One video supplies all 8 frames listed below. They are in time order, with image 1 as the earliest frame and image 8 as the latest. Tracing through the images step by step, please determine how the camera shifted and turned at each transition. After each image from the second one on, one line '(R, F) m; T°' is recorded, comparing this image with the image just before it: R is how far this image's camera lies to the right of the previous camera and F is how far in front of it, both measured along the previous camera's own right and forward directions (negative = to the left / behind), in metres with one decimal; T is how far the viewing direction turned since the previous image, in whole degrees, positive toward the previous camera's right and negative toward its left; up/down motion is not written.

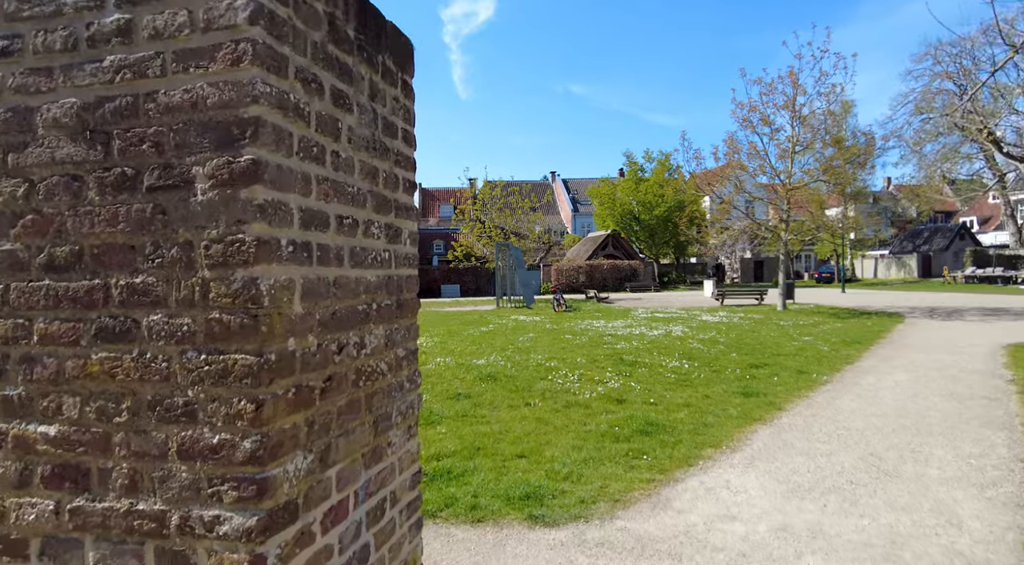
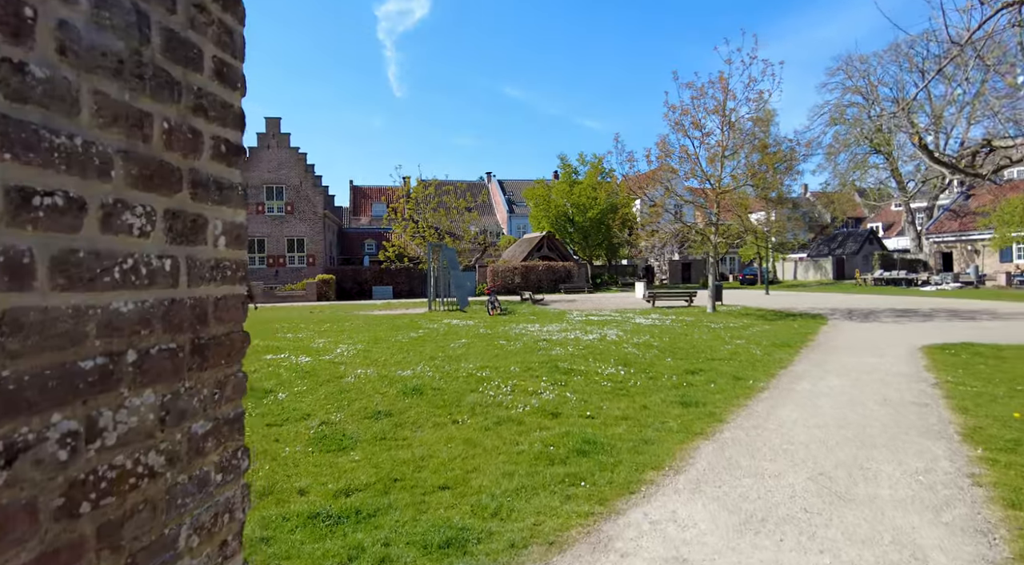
(+0.1, +0.7) m; +6°
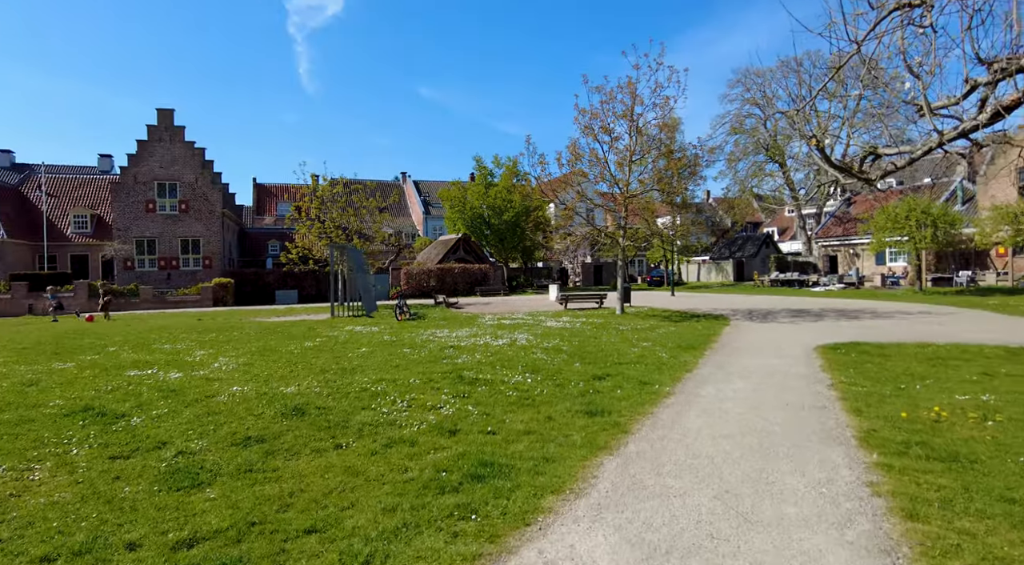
(+0.3, +0.6) m; +8°
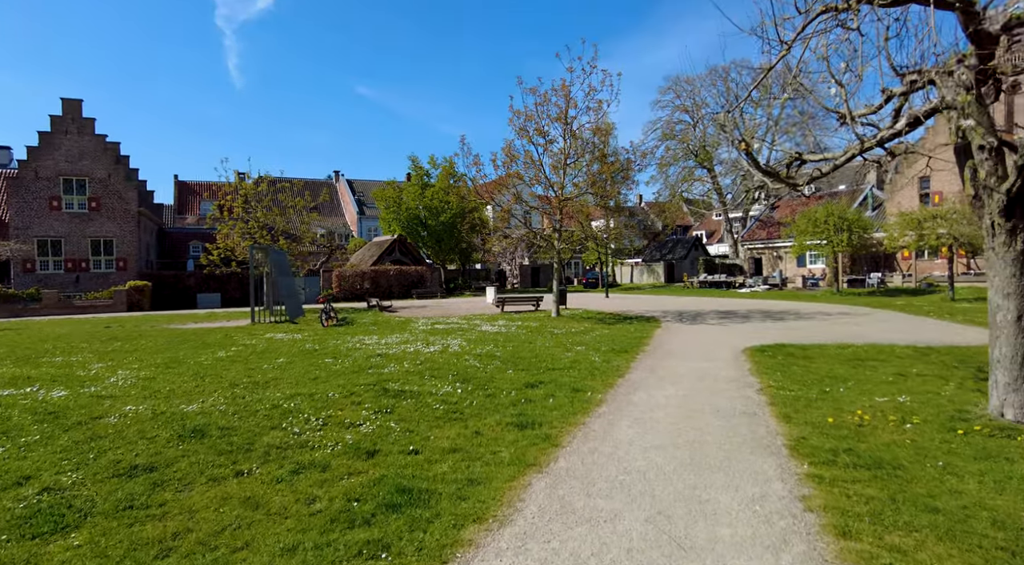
(+0.2, +0.4) m; +6°
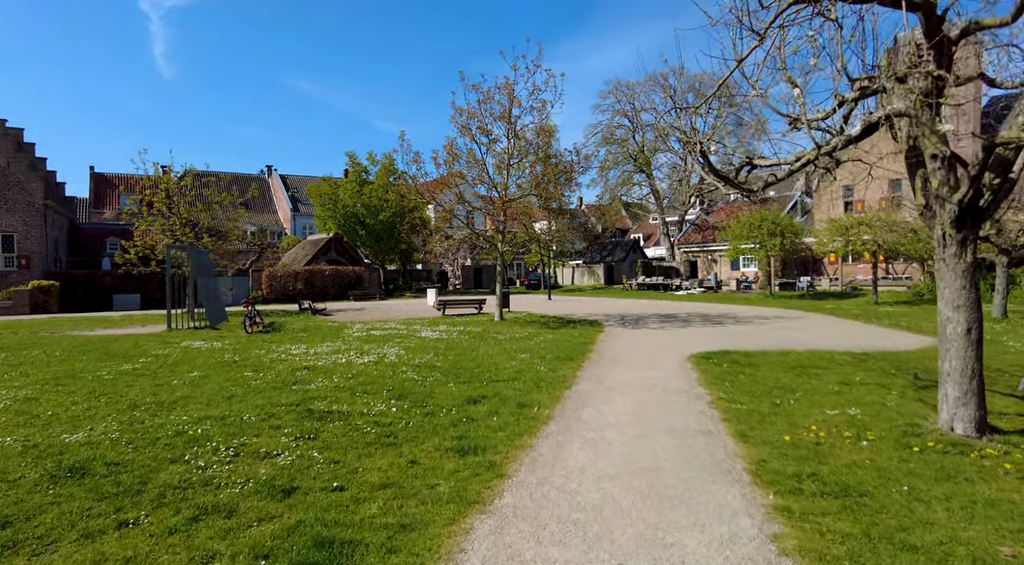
(0.0, +0.7) m; +6°
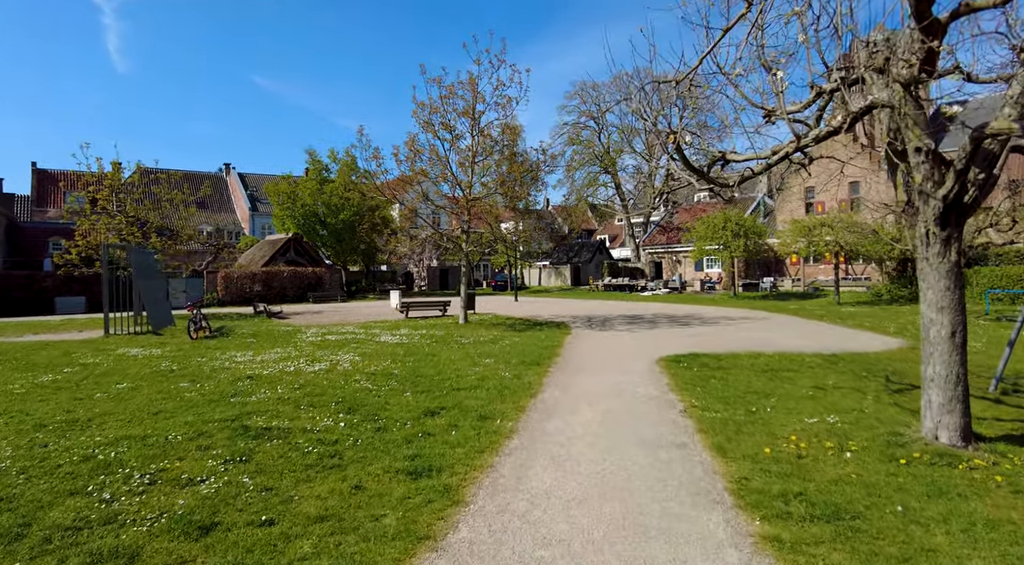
(+0.1, +0.6) m; +3°
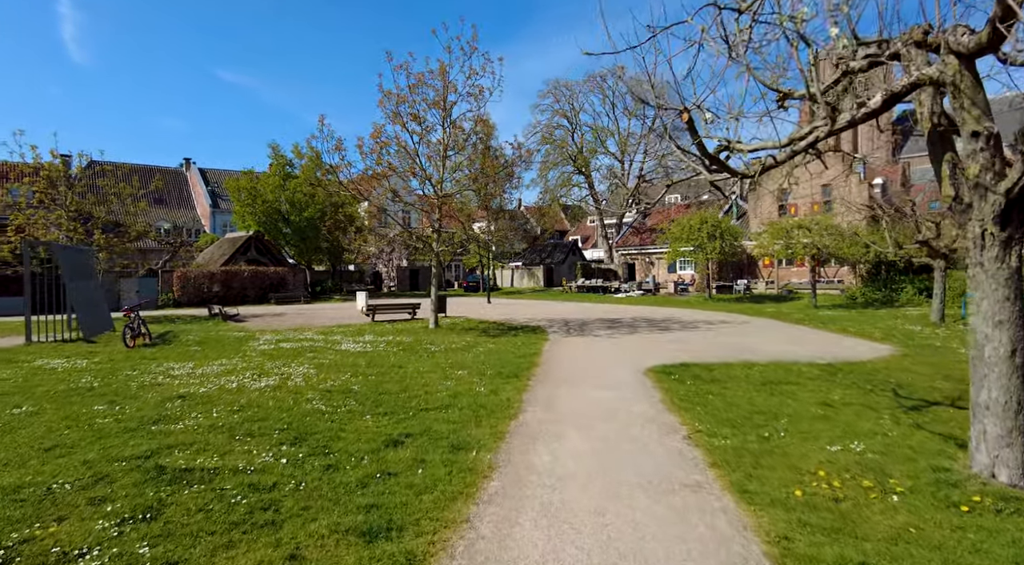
(-0.1, +1.2) m; +3°
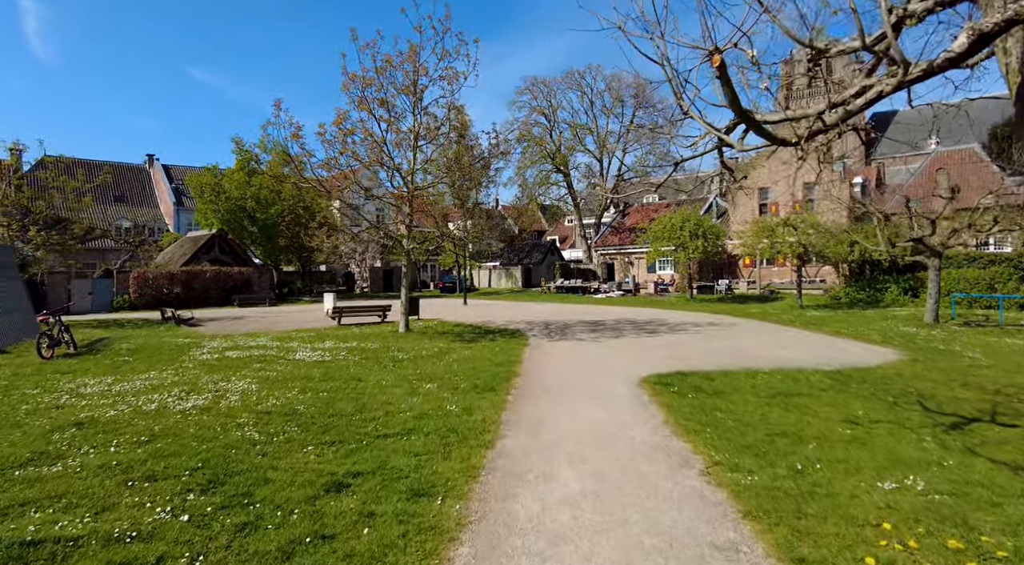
(0.0, +1.5) m; +2°
